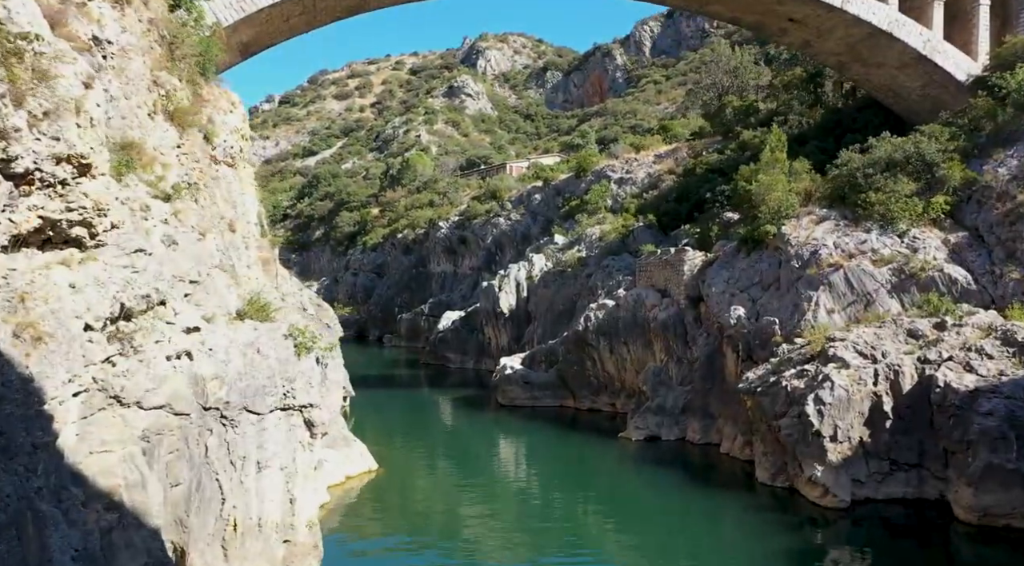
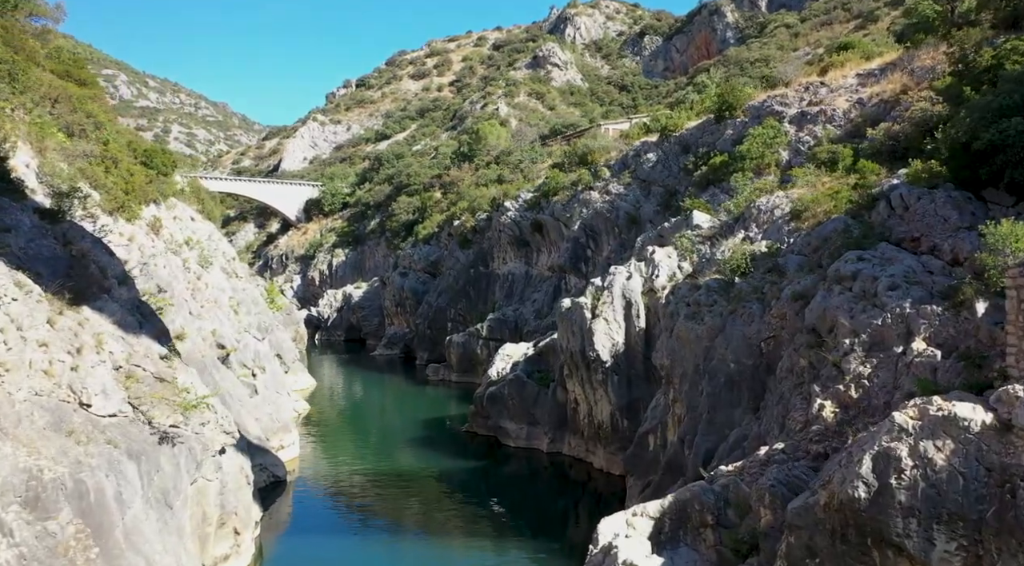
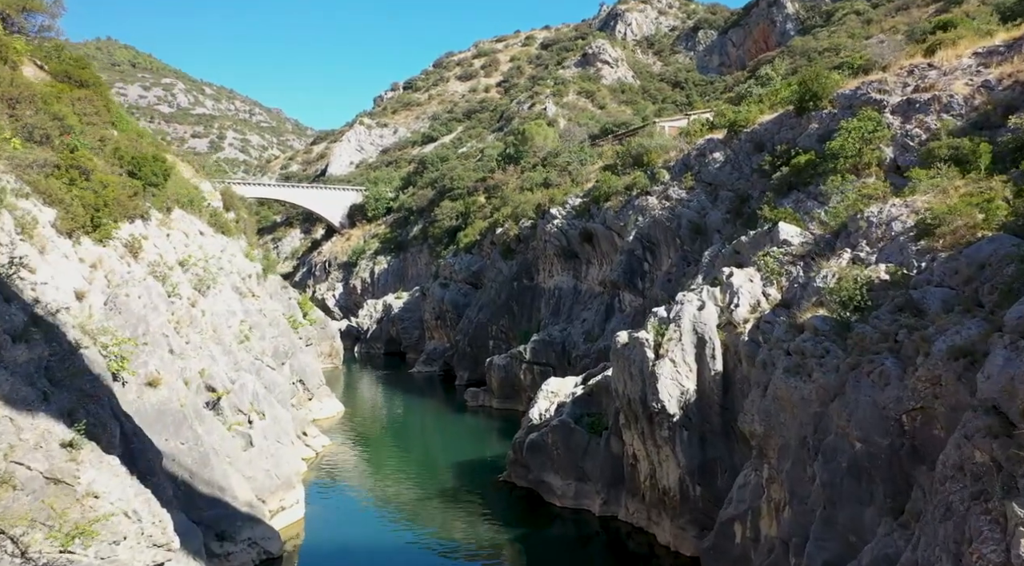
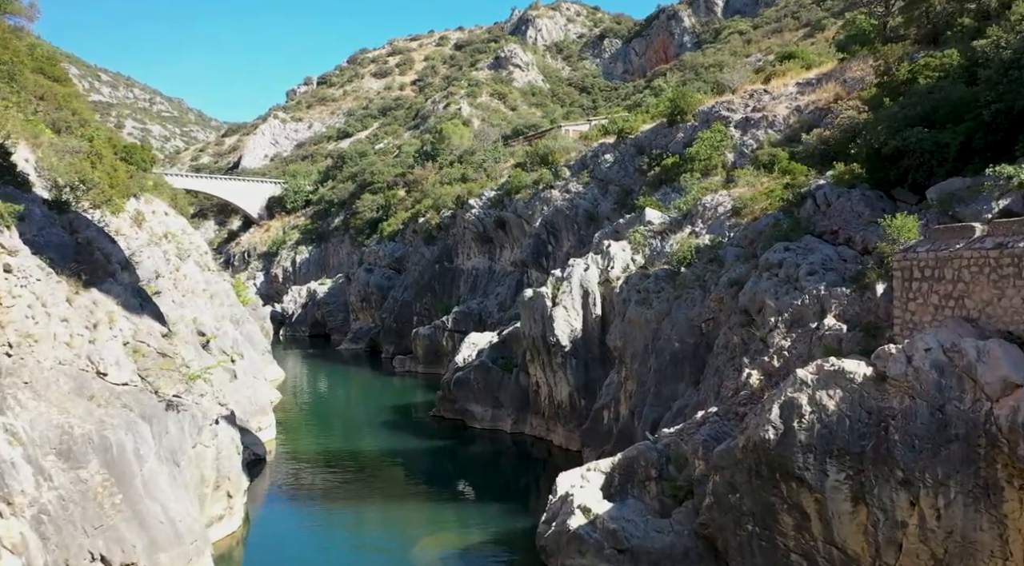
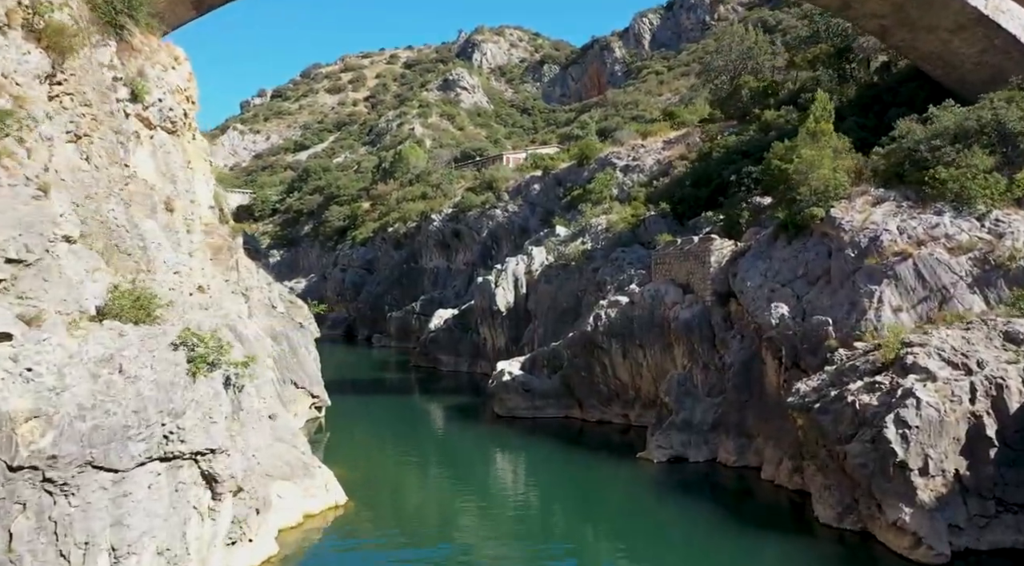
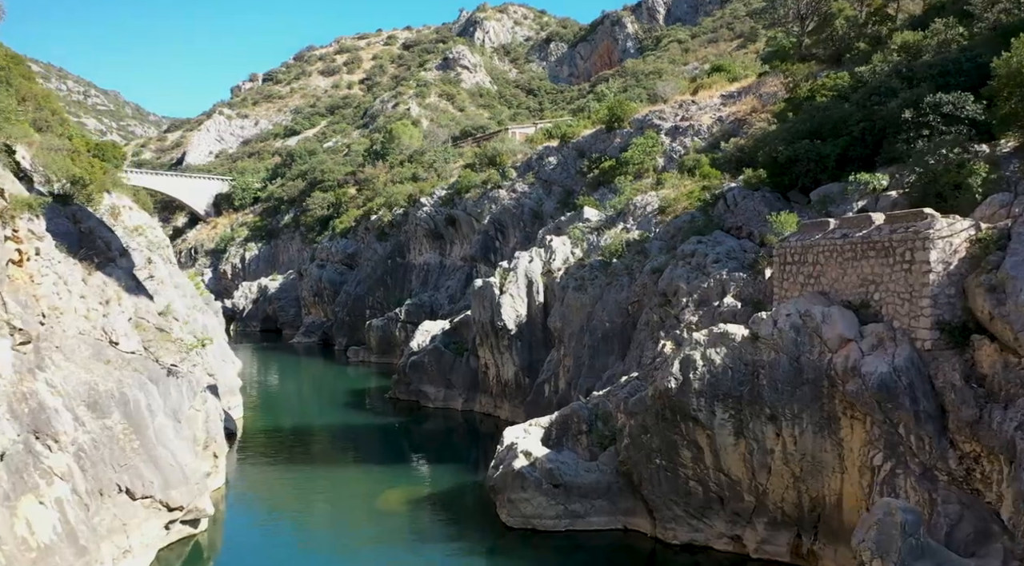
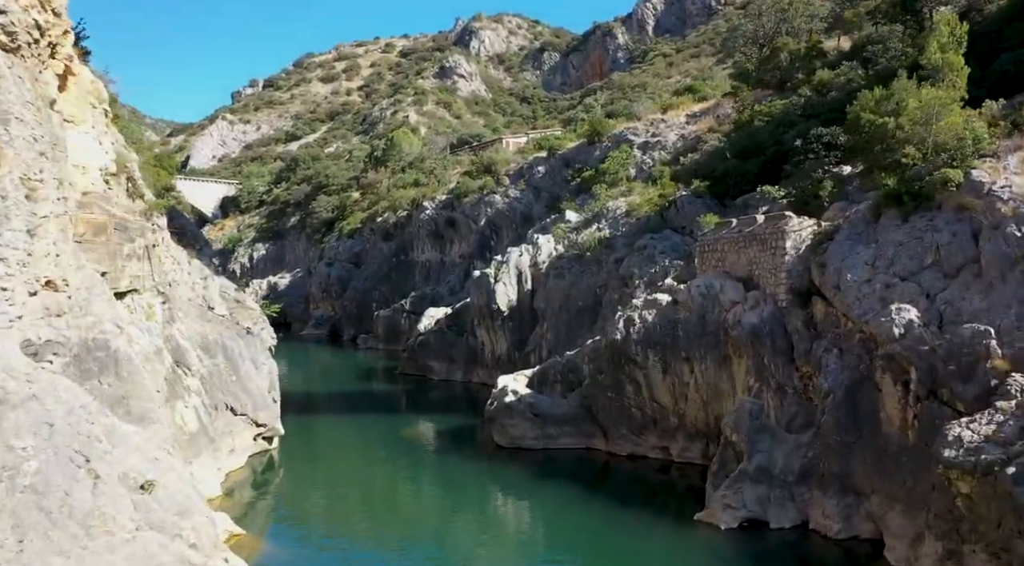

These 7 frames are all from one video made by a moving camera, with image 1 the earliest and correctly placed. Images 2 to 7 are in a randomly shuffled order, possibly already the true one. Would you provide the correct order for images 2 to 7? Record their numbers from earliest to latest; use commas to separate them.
5, 7, 6, 4, 2, 3
